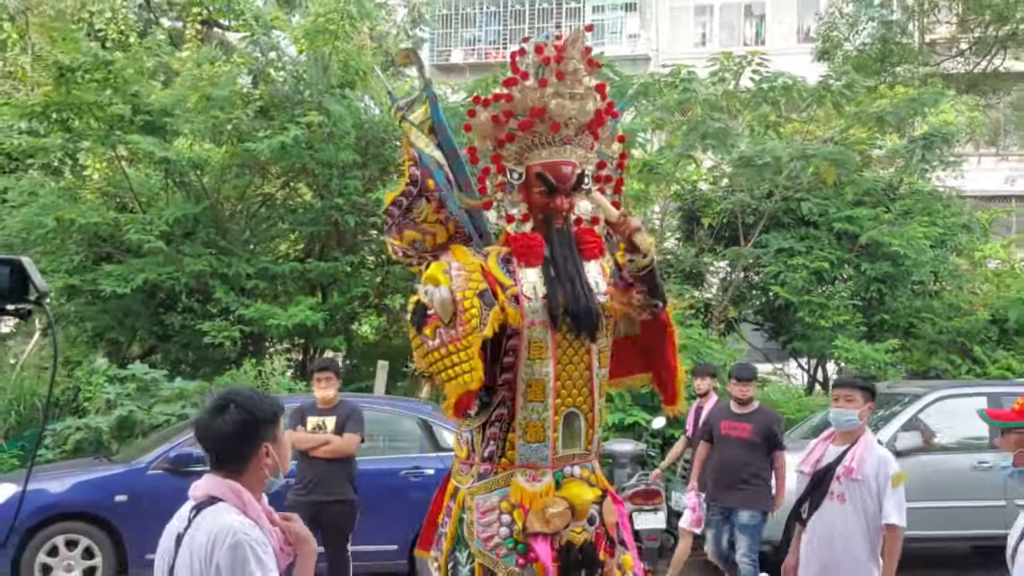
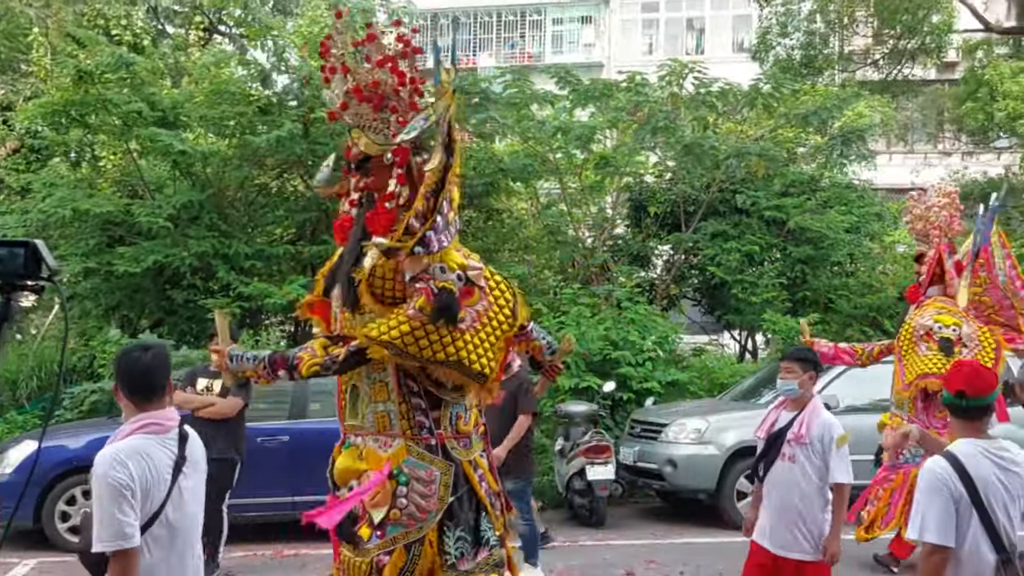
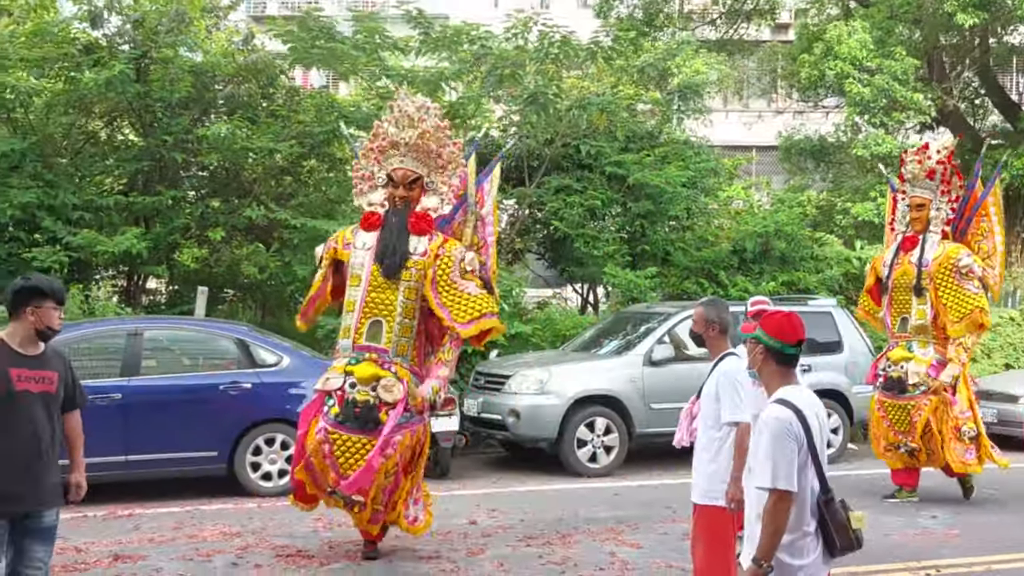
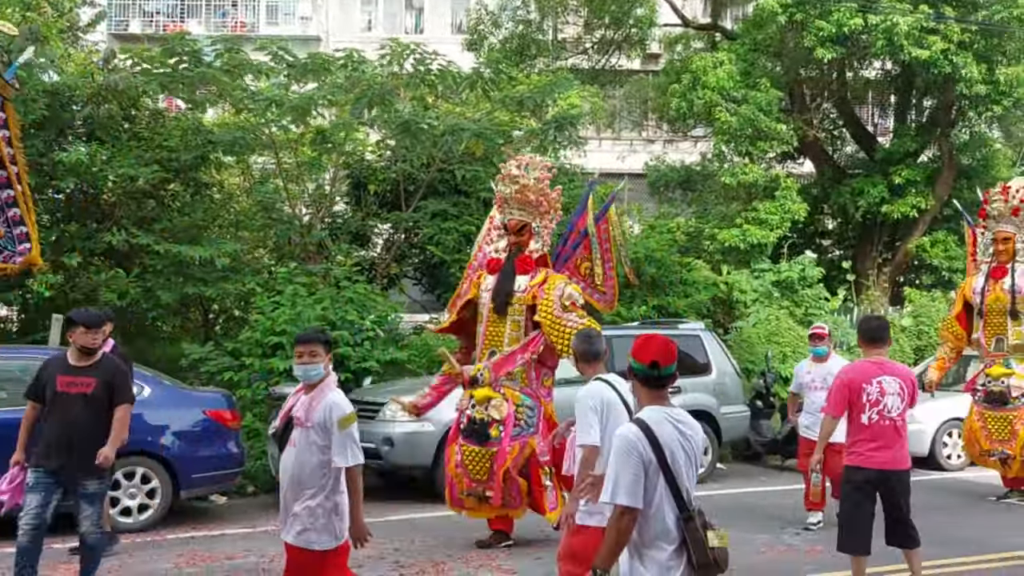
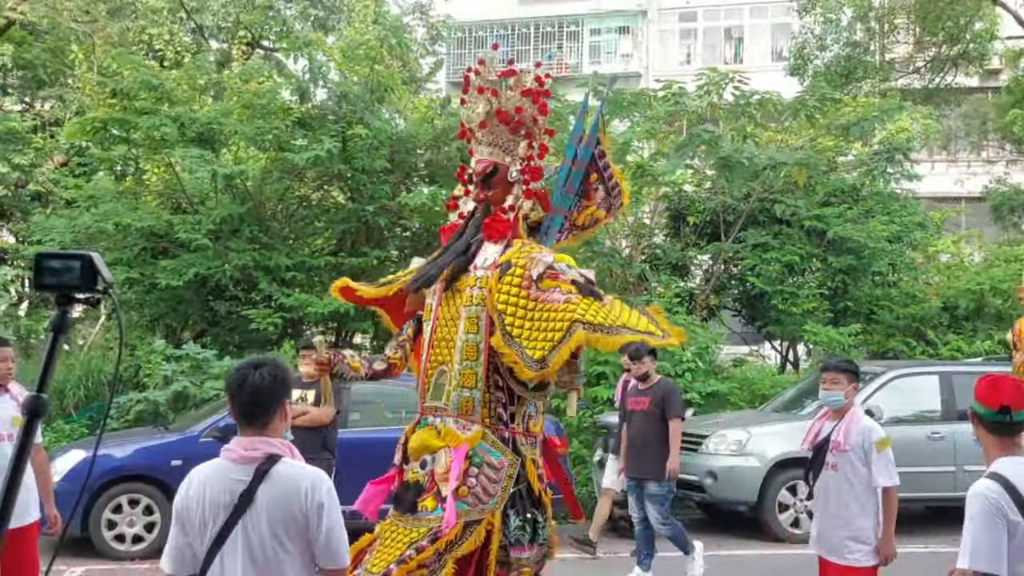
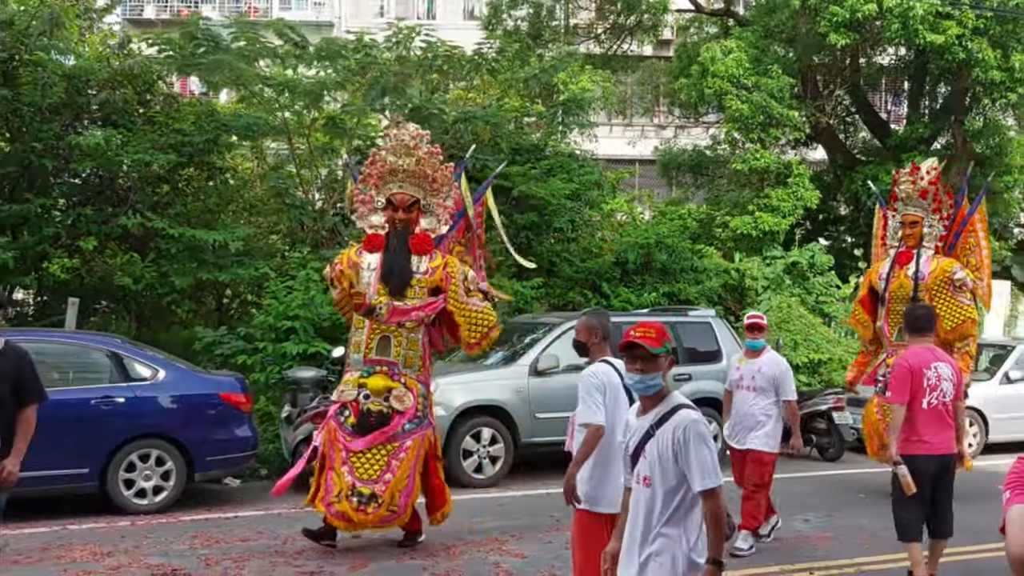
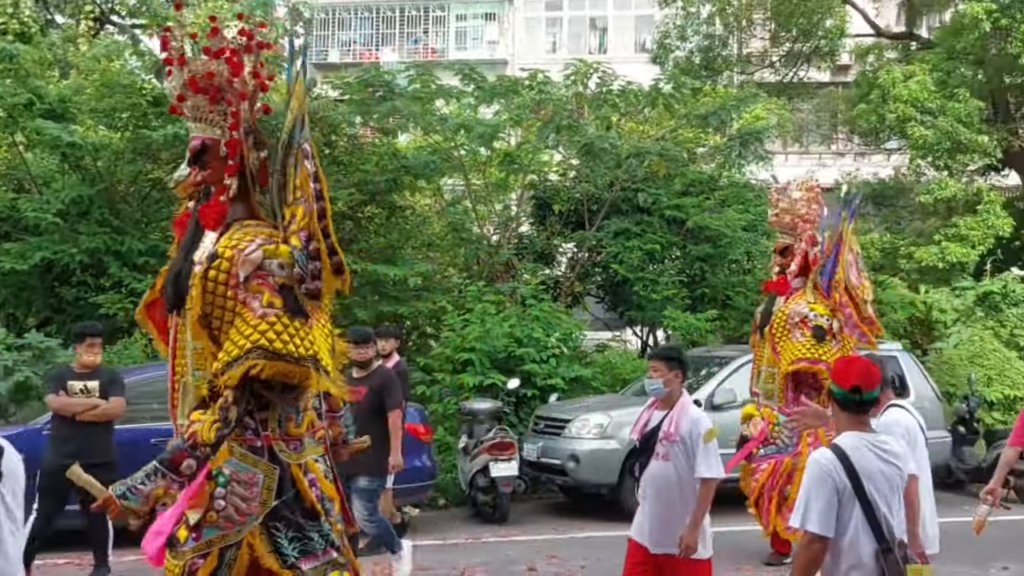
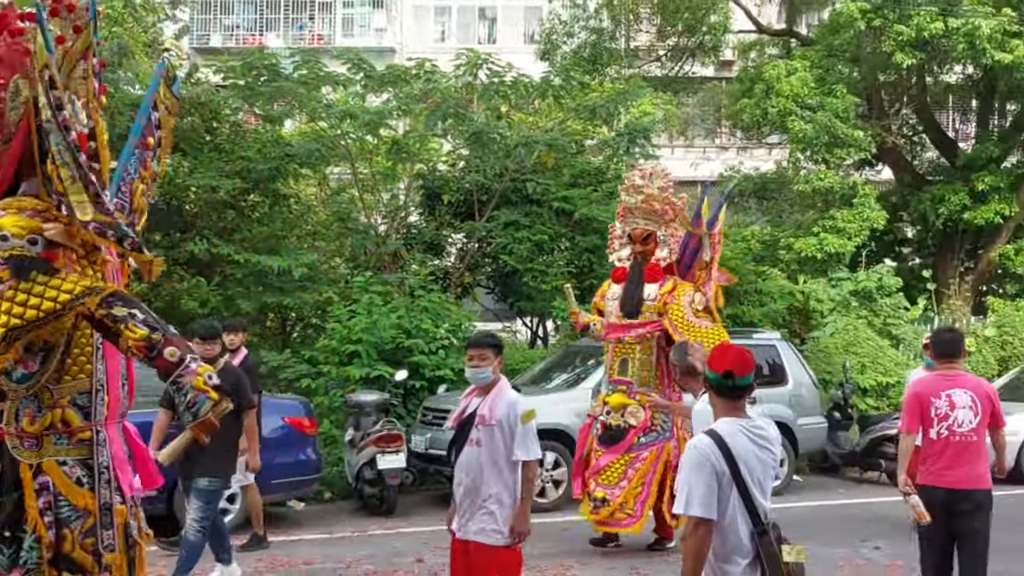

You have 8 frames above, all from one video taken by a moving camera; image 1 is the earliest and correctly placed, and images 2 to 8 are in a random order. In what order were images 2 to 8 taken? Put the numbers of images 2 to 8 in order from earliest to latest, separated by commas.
5, 2, 7, 8, 4, 6, 3
